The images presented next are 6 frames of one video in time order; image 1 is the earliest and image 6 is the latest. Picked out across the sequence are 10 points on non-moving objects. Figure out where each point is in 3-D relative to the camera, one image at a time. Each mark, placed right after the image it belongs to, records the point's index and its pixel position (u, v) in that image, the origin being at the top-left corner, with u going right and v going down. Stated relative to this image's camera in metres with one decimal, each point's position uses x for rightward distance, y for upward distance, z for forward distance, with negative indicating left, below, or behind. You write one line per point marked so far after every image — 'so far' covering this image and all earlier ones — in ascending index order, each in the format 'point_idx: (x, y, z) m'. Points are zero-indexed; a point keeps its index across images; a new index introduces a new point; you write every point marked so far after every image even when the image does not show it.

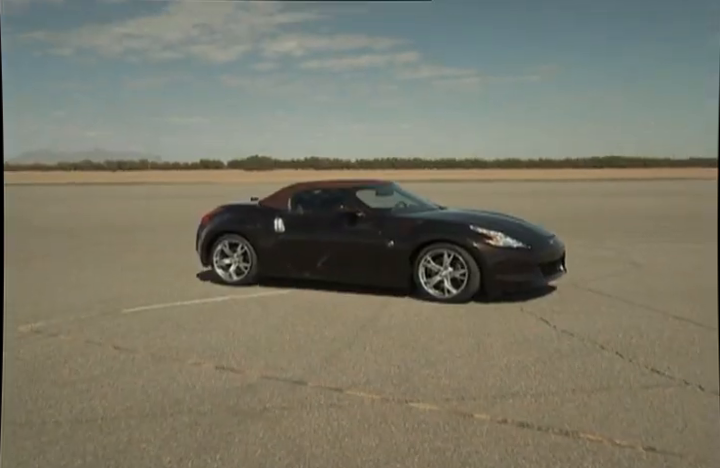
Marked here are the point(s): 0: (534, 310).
0: (+1.6, -0.7, +5.1) m
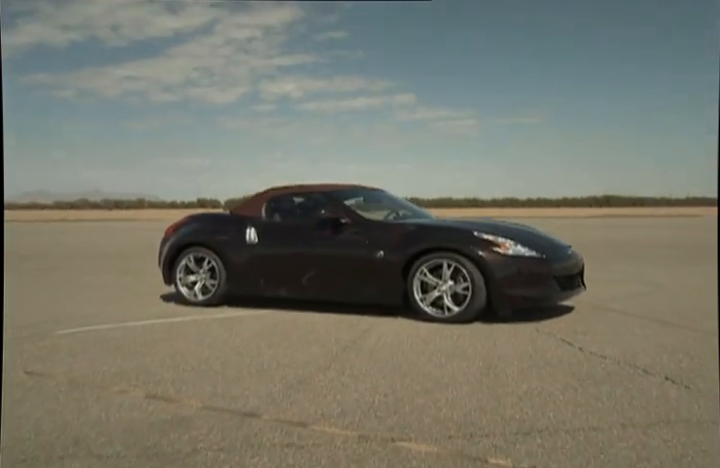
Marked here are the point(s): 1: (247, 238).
0: (+1.5, -0.8, +4.3) m
1: (-1.1, 0.0, +5.1) m
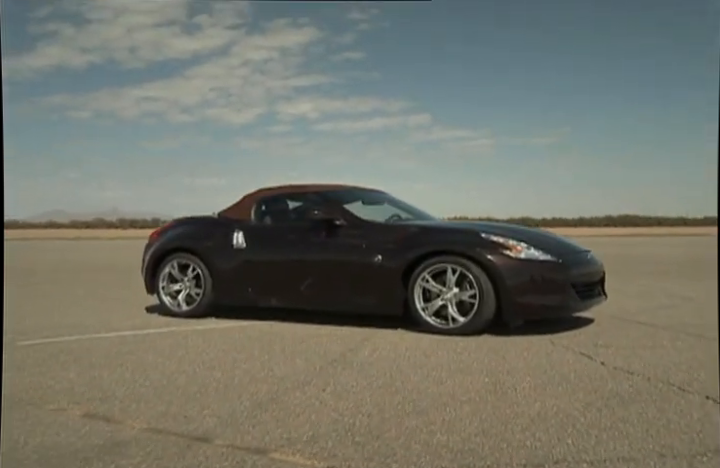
0: (+1.5, -0.8, +3.8) m
1: (-1.1, -0.1, +4.7) m
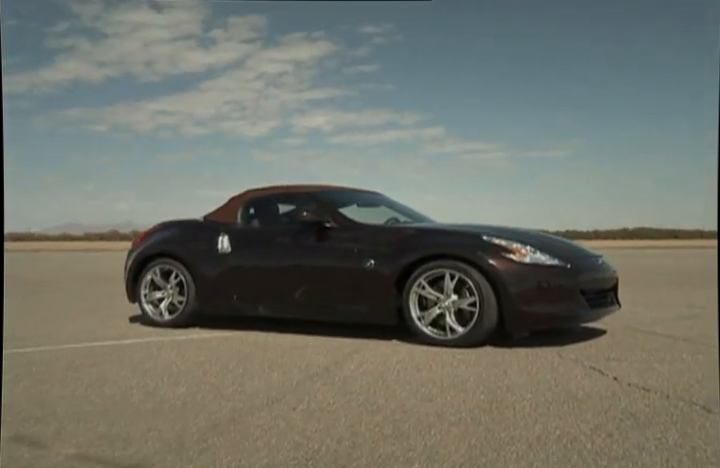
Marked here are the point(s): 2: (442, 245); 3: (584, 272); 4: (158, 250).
0: (+1.4, -0.8, +3.4) m
1: (-1.2, -0.1, +4.4) m
2: (+0.6, -0.1, +3.9) m
3: (+1.5, -0.3, +3.7) m
4: (-1.7, -0.1, +4.6) m
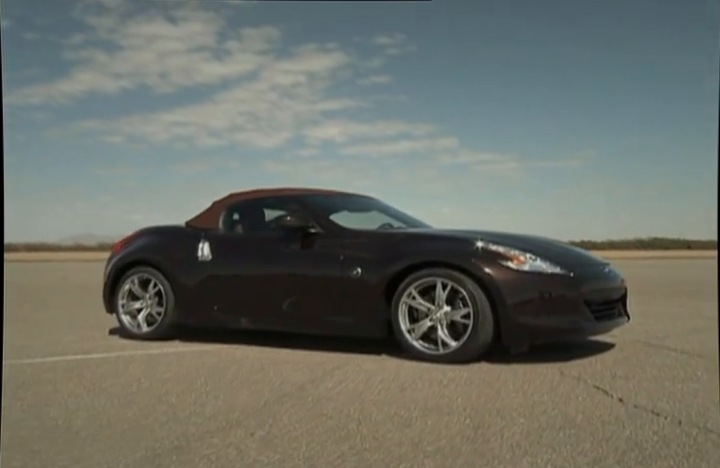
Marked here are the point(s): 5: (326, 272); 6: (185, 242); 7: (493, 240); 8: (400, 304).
0: (+1.3, -0.8, +3.1) m
1: (-1.2, -0.2, +4.2) m
2: (+0.5, -0.1, +3.6) m
3: (+1.4, -0.3, +3.4) m
4: (-1.8, -0.2, +4.4) m
5: (-0.2, -0.3, +3.8) m
6: (-1.4, -0.1, +4.3) m
7: (+0.9, 0.0, +3.6) m
8: (+0.3, -0.5, +3.7) m
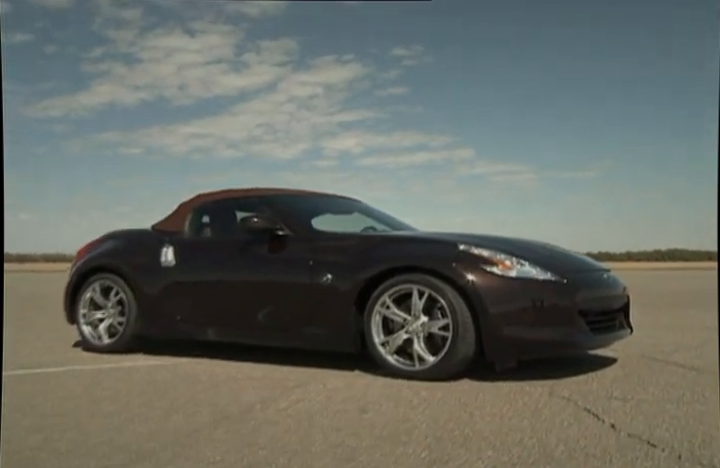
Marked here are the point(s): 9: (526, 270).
0: (+1.1, -0.8, +2.7) m
1: (-1.4, -0.2, +3.9) m
2: (+0.3, -0.1, +3.2) m
3: (+1.3, -0.3, +3.0) m
4: (-2.0, -0.2, +4.1) m
5: (-0.4, -0.3, +3.4) m
6: (-1.5, -0.1, +4.0) m
7: (+0.7, -0.1, +3.2) m
8: (+0.1, -0.5, +3.3) m
9: (+0.9, -0.2, +3.0) m
